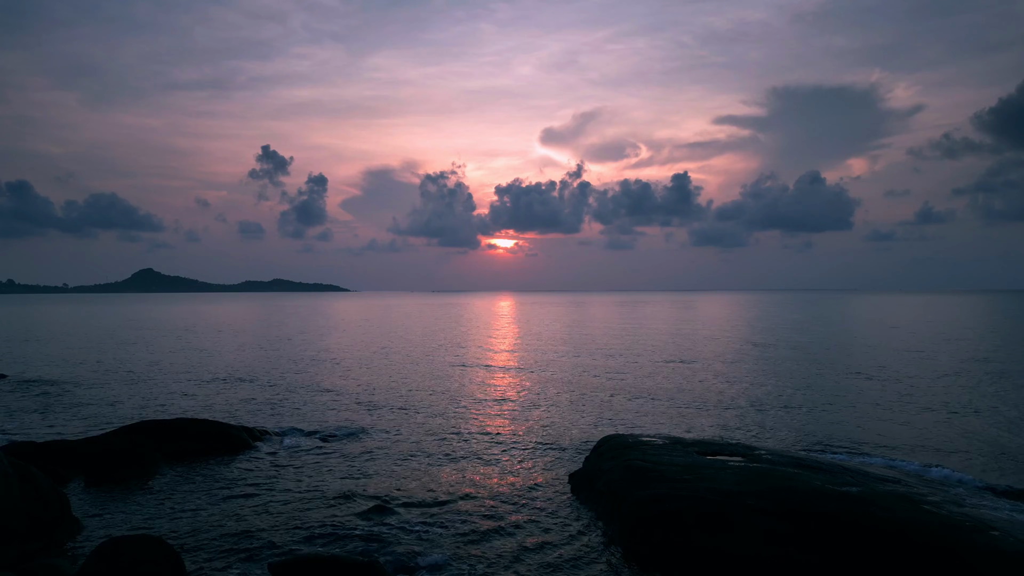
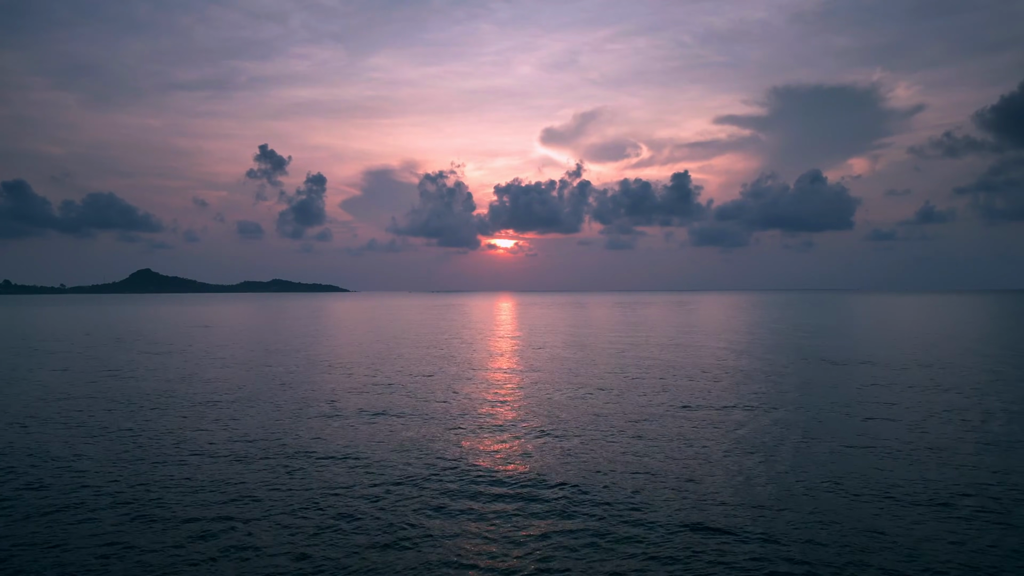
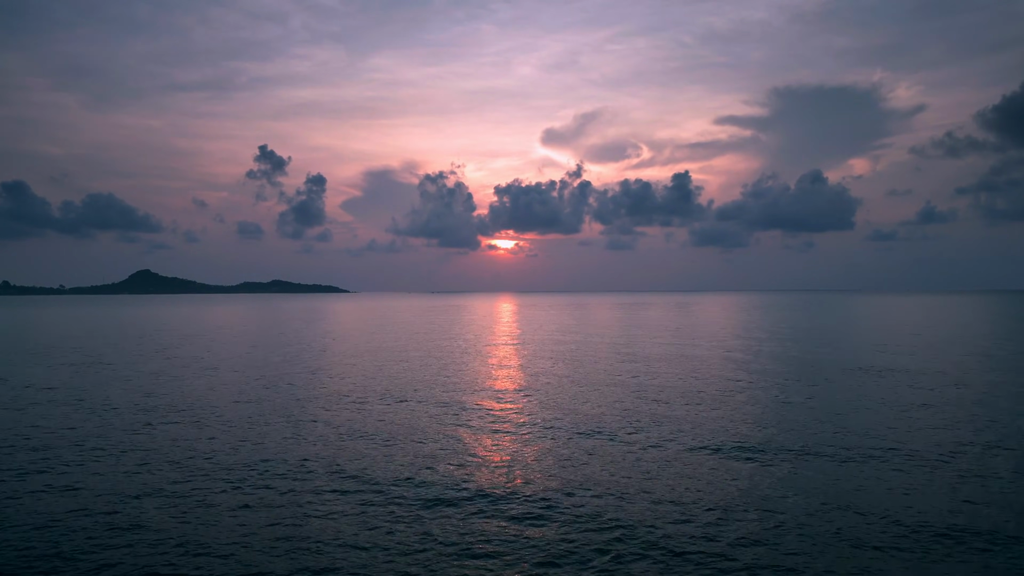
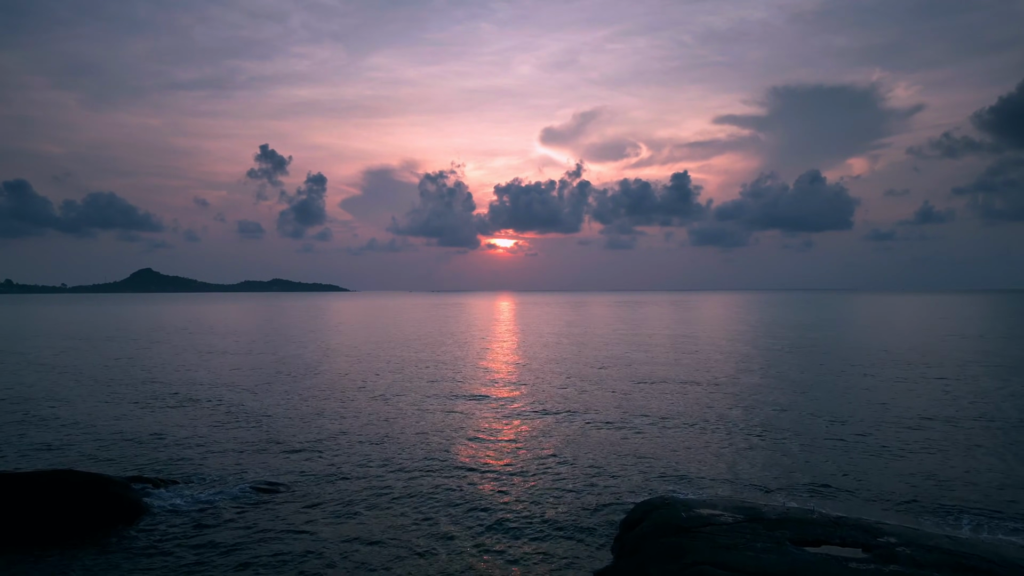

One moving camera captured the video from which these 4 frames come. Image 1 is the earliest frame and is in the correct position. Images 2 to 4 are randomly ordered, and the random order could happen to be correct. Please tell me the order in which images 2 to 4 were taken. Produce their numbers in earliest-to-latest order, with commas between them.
4, 2, 3
